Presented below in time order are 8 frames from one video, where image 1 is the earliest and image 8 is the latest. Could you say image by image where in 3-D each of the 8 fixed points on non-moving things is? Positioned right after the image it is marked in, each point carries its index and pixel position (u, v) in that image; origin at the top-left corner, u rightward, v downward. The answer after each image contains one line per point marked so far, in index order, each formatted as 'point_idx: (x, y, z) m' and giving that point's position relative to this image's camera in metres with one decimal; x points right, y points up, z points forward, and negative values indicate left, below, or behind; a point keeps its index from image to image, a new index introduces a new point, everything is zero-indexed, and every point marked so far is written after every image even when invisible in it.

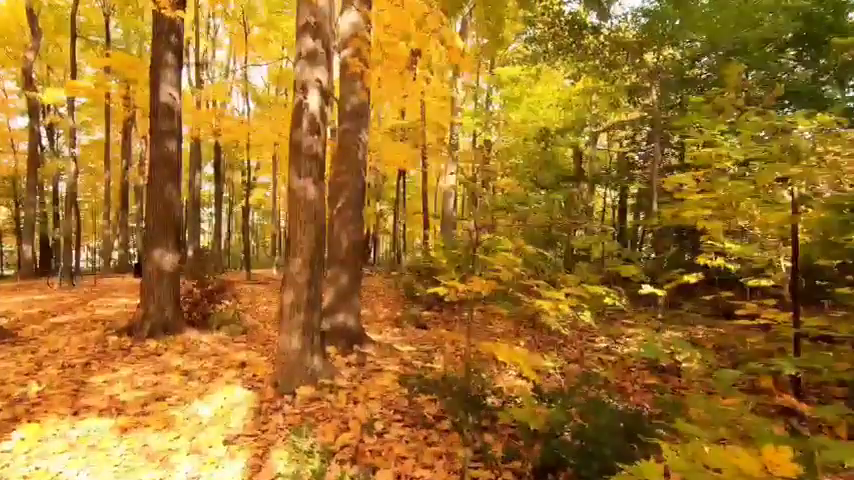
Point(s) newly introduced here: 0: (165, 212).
0: (-3.4, +0.3, +7.3) m
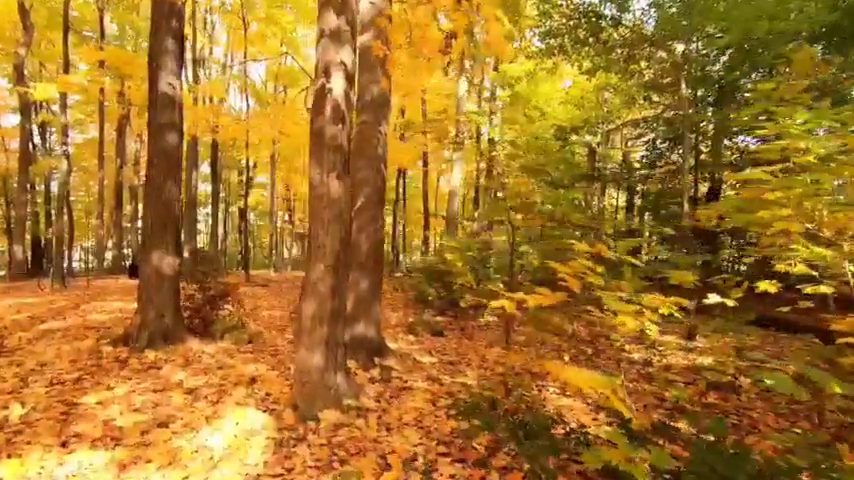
0: (-3.1, +0.3, +6.7) m
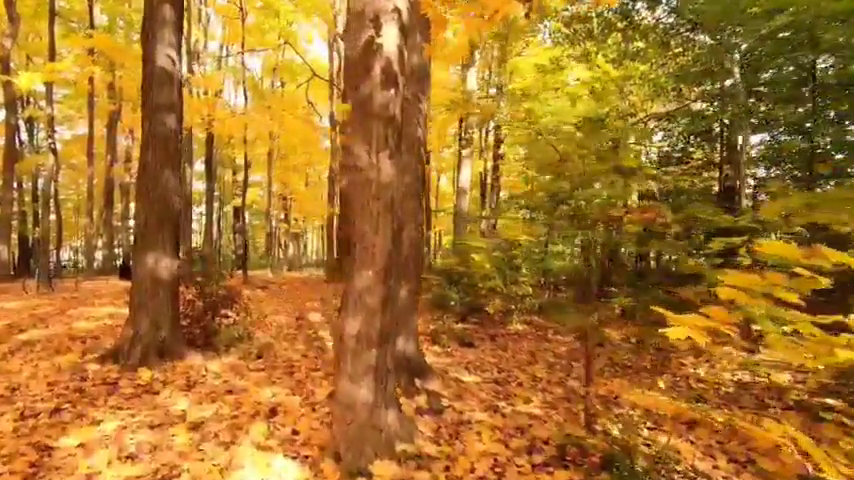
0: (-2.7, +0.3, +5.8) m
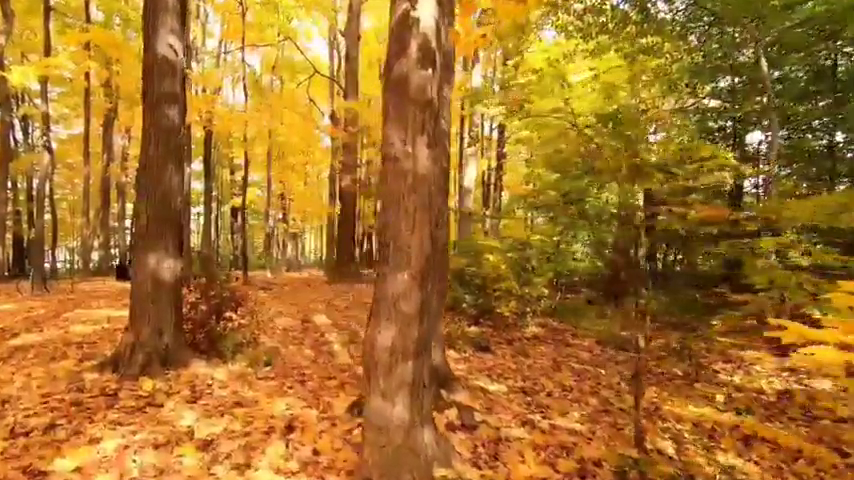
0: (-2.5, +0.3, +5.4) m
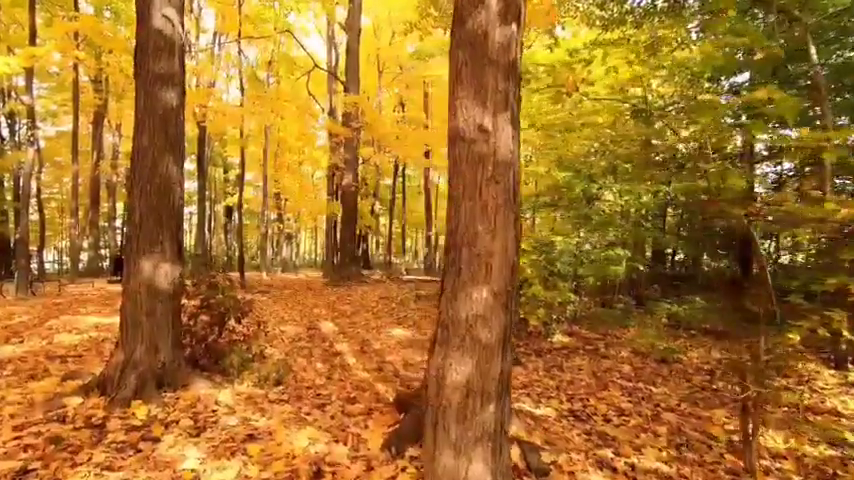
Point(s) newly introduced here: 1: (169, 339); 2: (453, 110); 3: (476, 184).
0: (-2.2, +0.3, +4.7) m
1: (-2.2, -0.8, +4.7) m
2: (+0.1, +0.5, +2.3) m
3: (+0.2, +0.2, +2.2) m
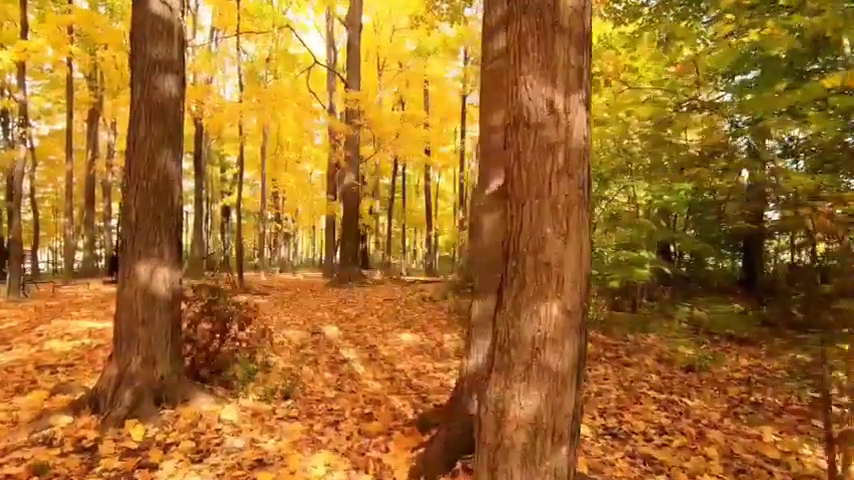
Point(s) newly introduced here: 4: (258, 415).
0: (-2.1, +0.3, +4.3) m
1: (-2.0, -0.8, +4.3) m
2: (+0.3, +0.5, +1.9) m
3: (+0.4, +0.2, +1.8) m
4: (-1.3, -1.3, +4.2) m
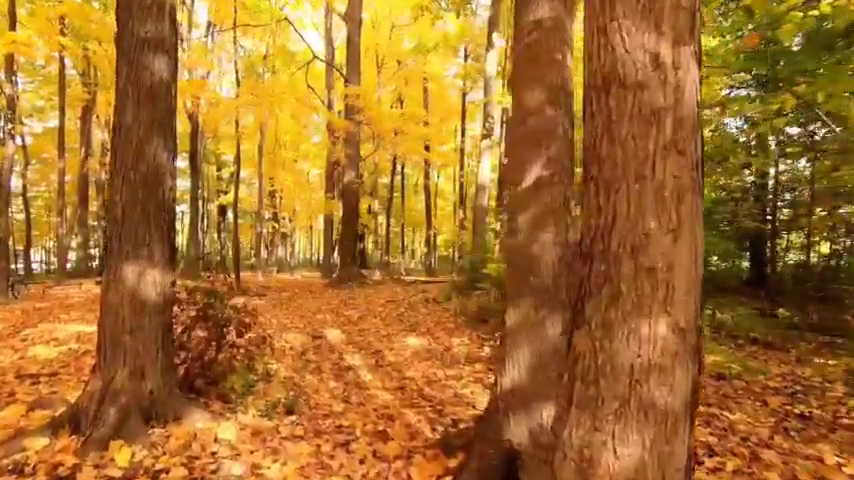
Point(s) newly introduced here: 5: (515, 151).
0: (-1.9, +0.3, +3.8) m
1: (-1.8, -0.8, +3.8) m
2: (+0.5, +0.5, +1.5) m
3: (+0.5, +0.2, +1.4) m
4: (-1.2, -1.3, +3.8) m
5: (+0.5, +0.5, +3.3) m
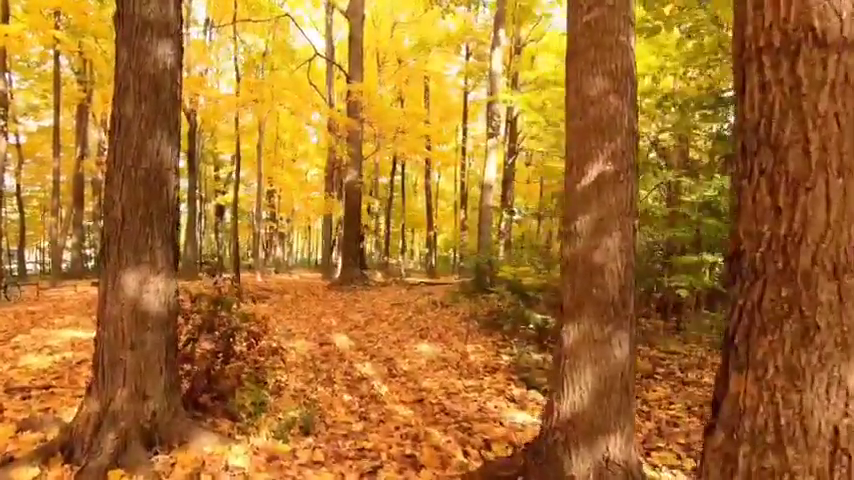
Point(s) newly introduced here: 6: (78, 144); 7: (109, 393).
0: (-1.7, +0.3, +3.4) m
1: (-1.6, -0.9, +3.5) m
2: (+0.7, +0.5, +1.1) m
3: (+0.8, +0.2, +1.0) m
4: (-0.9, -1.3, +3.4) m
5: (+0.7, +0.5, +2.9) m
6: (-11.0, +3.0, +17.6) m
7: (-1.9, -0.9, +3.3) m
